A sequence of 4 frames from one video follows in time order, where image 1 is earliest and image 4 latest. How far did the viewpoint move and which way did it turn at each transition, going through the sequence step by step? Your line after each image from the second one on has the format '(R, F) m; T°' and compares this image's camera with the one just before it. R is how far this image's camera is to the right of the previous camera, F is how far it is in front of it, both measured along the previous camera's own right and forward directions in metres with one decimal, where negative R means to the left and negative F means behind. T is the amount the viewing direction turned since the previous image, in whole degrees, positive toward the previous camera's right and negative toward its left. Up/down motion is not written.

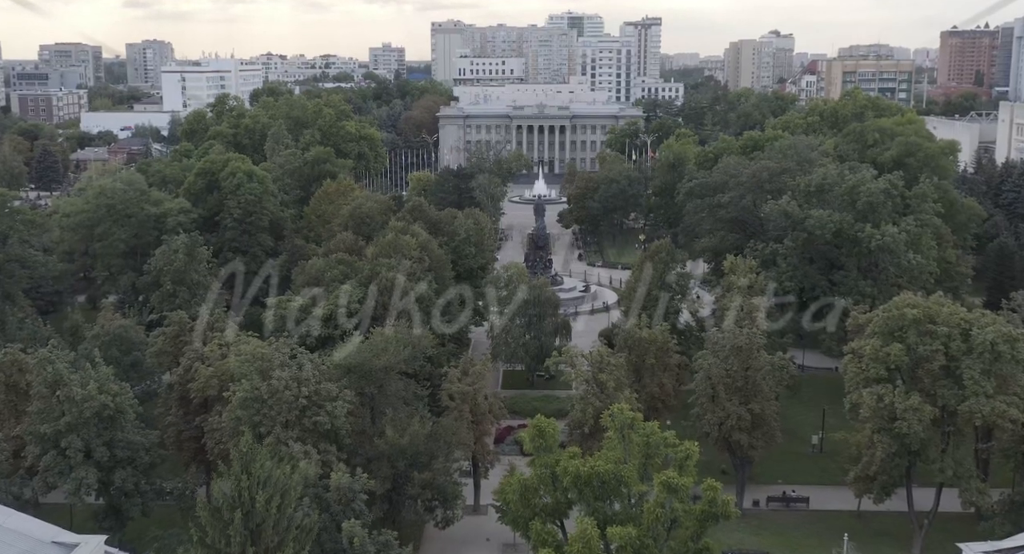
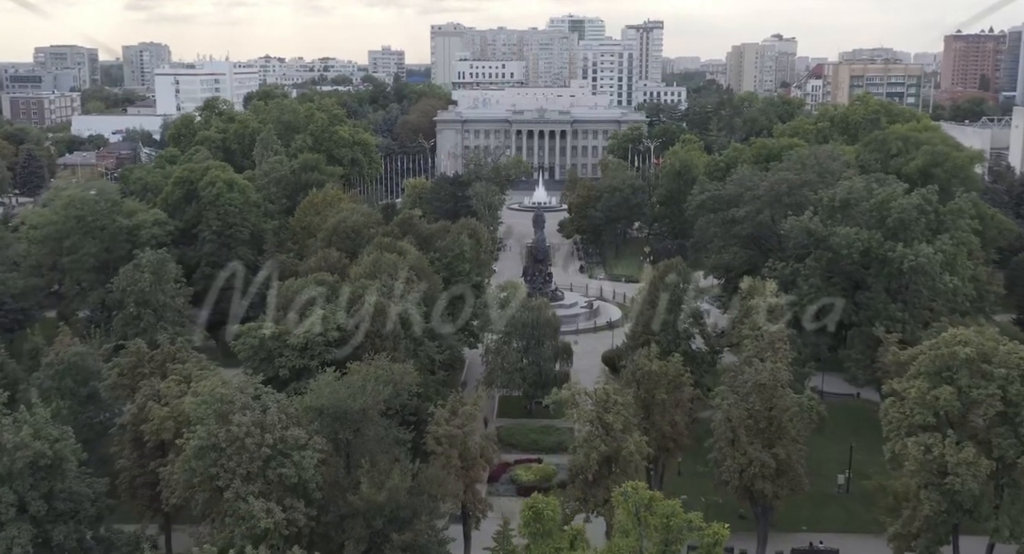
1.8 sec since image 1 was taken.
(+0.1, +2.9) m; 0°
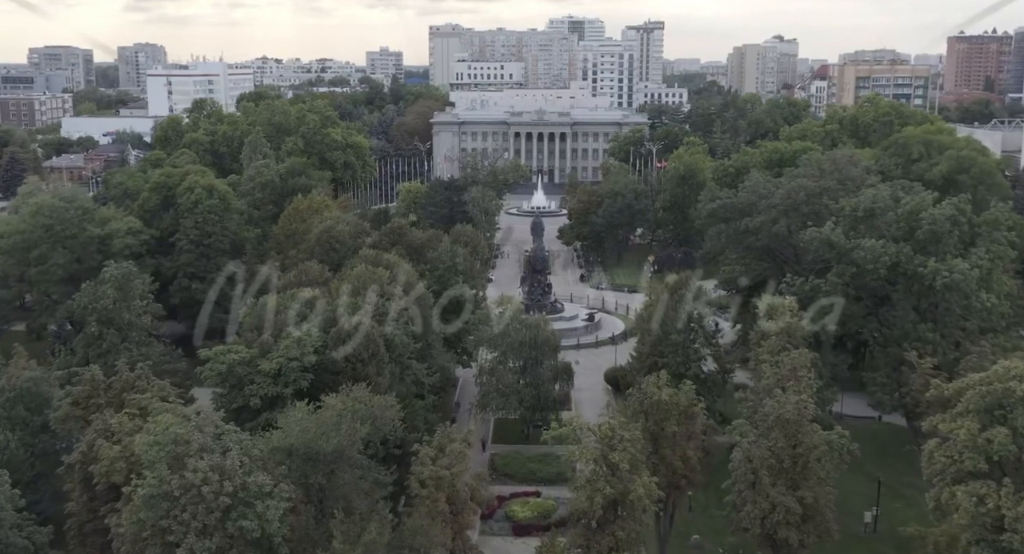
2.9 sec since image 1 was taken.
(+0.1, +2.5) m; 0°
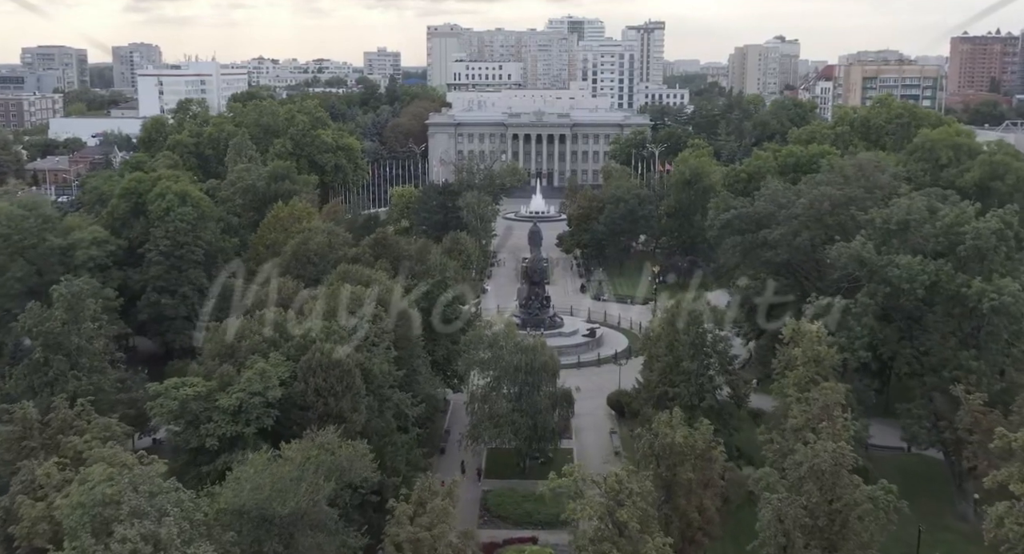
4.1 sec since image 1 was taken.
(+0.2, +2.9) m; 0°
